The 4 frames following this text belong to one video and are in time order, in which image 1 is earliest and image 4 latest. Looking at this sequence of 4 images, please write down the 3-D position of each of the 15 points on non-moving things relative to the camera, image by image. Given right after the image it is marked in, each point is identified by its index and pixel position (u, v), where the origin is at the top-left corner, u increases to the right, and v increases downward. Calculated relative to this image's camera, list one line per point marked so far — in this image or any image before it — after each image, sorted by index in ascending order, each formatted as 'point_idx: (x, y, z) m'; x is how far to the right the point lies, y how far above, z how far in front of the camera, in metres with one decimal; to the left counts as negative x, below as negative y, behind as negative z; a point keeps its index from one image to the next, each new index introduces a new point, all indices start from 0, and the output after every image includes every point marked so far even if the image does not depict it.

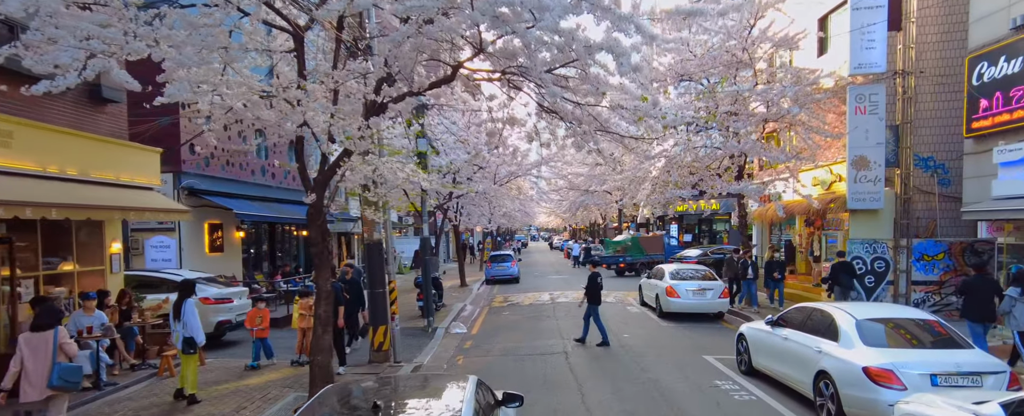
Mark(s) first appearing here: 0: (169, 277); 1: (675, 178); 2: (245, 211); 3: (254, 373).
0: (-6.9, -1.4, +11.2) m
1: (+4.6, +0.9, +15.7) m
2: (-6.7, -0.1, +14.2) m
3: (-4.0, -2.6, +8.7) m
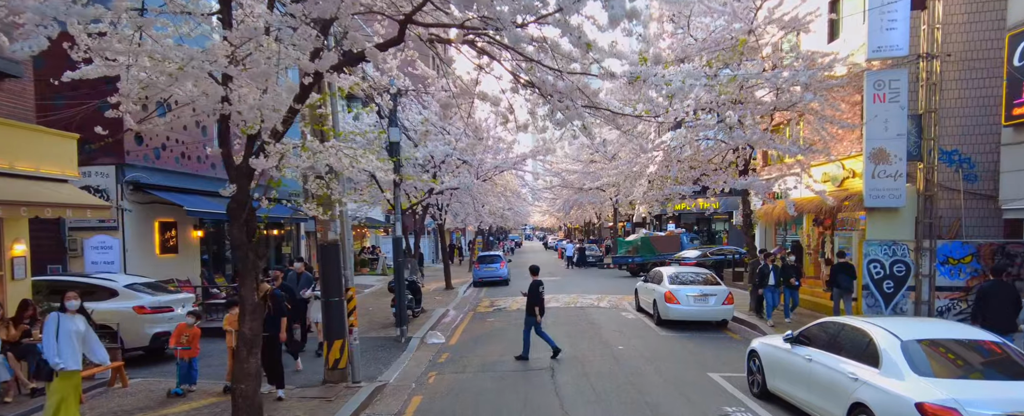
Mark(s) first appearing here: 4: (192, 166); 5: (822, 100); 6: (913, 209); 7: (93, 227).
0: (-7.3, -1.3, +9.8) m
1: (+4.2, +0.9, +14.4) m
2: (-7.1, 0.0, +12.8) m
3: (-4.4, -2.5, +7.3) m
4: (-8.2, +1.1, +14.3) m
5: (+7.1, +2.5, +12.8) m
6: (+9.0, 0.0, +12.5) m
7: (-9.0, -0.4, +11.9) m
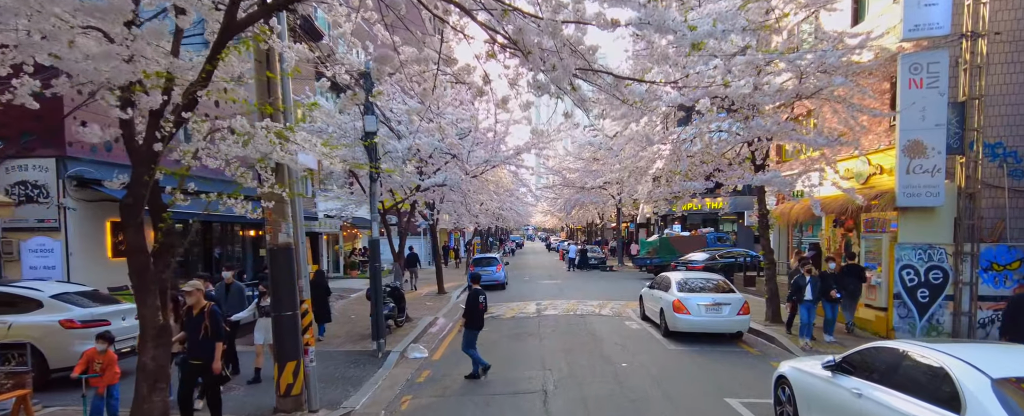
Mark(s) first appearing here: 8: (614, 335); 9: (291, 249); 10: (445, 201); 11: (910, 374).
0: (-7.5, -1.3, +8.6) m
1: (+4.0, +0.9, +13.1) m
2: (-7.3, 0.0, +11.5) m
3: (-4.6, -2.5, +6.0) m
4: (-8.4, +1.1, +13.0) m
5: (+6.9, +2.5, +11.4) m
6: (+8.8, 0.0, +11.2) m
7: (-9.2, -0.4, +10.7) m
8: (+2.4, -2.9, +12.9) m
9: (-2.9, -0.5, +7.4) m
10: (-2.1, +0.2, +17.6) m
11: (+3.7, -1.5, +5.2) m
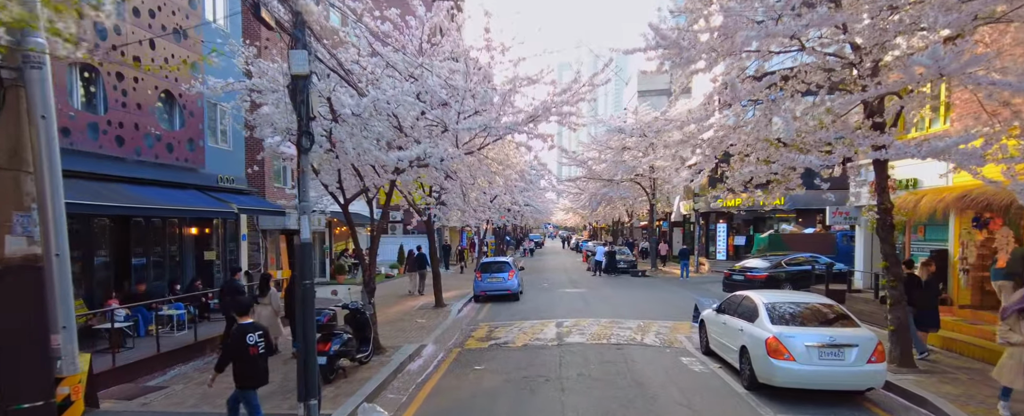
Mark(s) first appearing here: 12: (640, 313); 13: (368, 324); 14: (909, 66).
0: (-7.5, -1.1, +4.8) m
1: (+4.2, +1.1, +8.8) m
2: (-7.2, +0.2, +7.8) m
3: (-4.7, -2.3, +2.1) m
4: (-8.2, +1.3, +9.3) m
5: (+7.1, +2.6, +7.1) m
6: (+8.9, +0.1, +6.8) m
7: (-9.1, -0.2, +7.0) m
8: (+2.5, -2.8, +8.7) m
9: (-3.0, -0.4, +3.5) m
10: (-1.8, +0.4, +13.6) m
11: (+3.6, -1.4, +1.0) m
12: (+3.6, -3.0, +15.9) m
13: (-2.5, -2.0, +9.5) m
14: (+5.0, +1.8, +6.9) m
